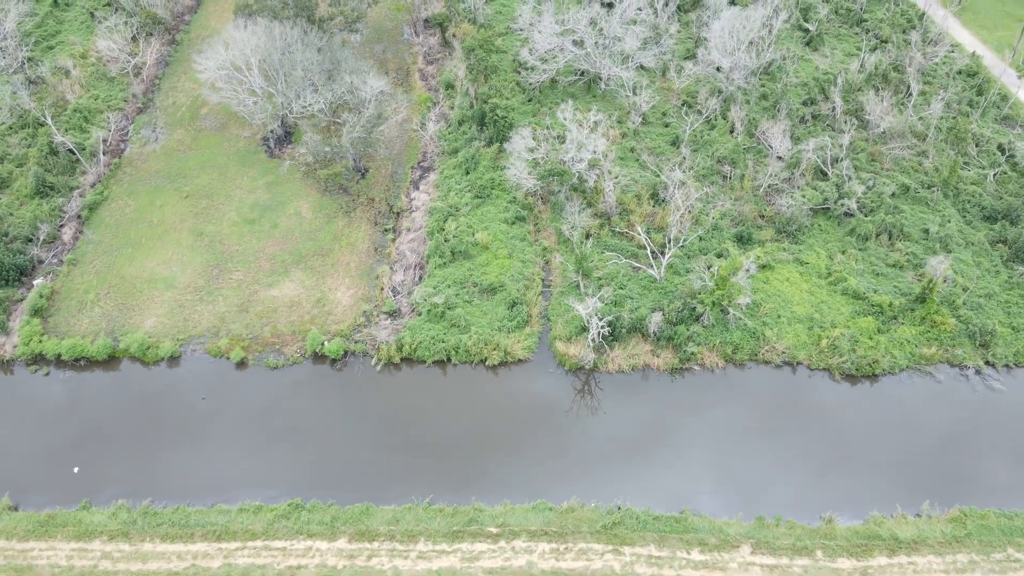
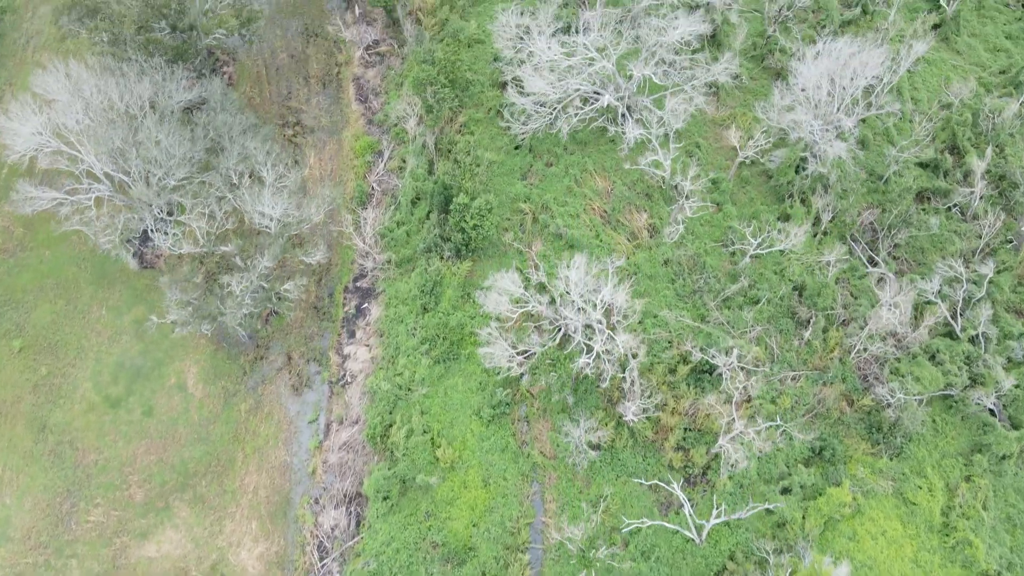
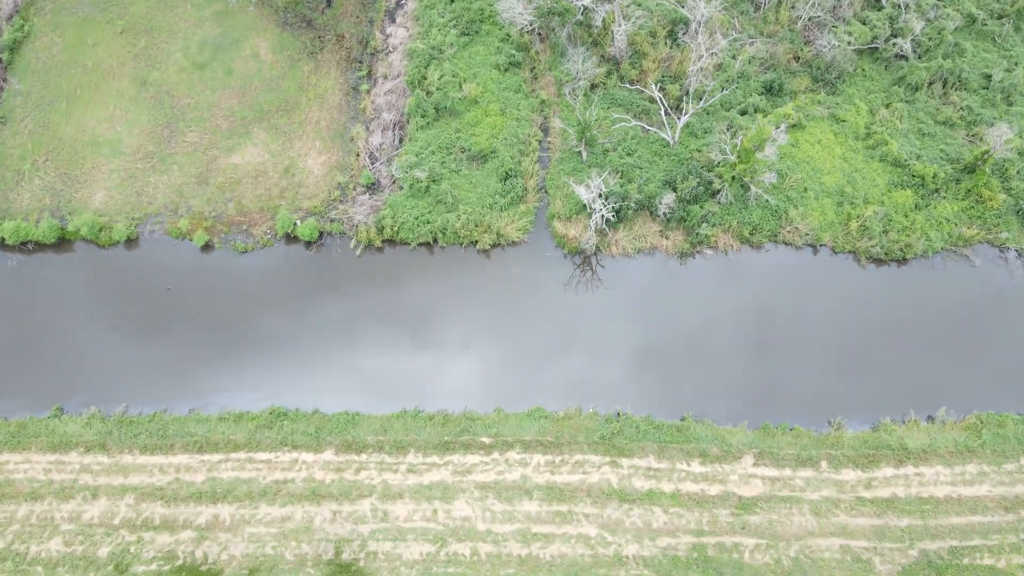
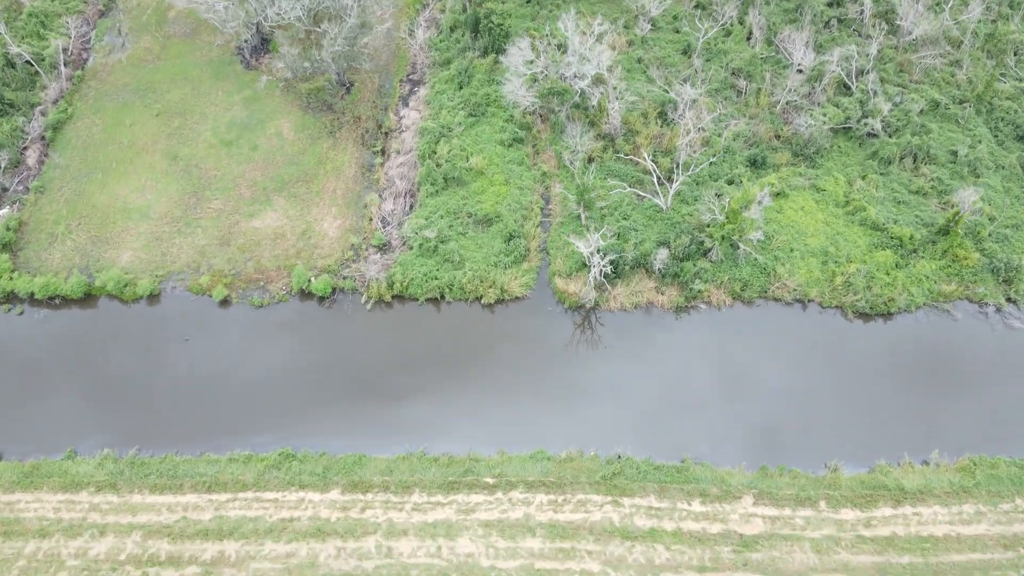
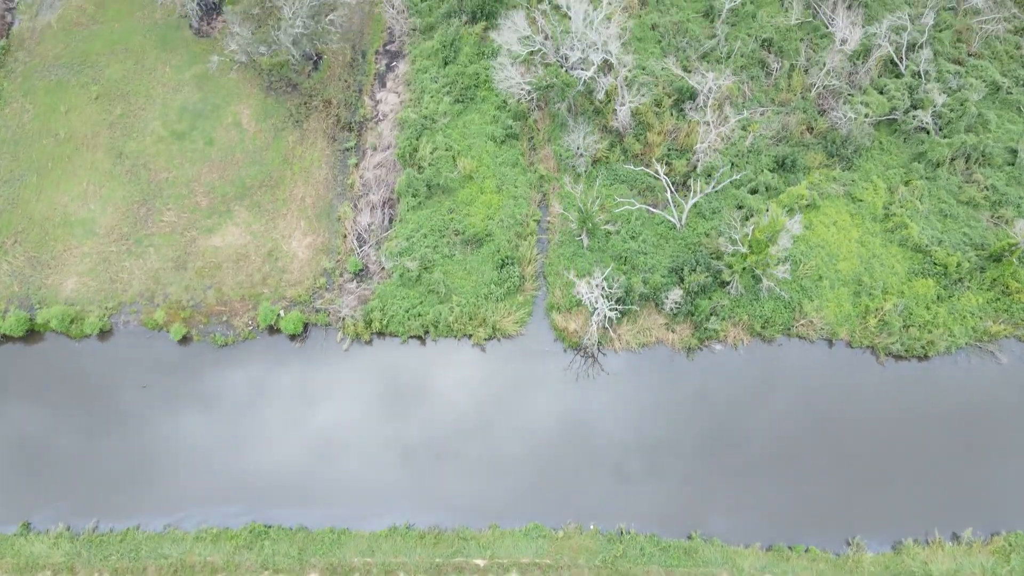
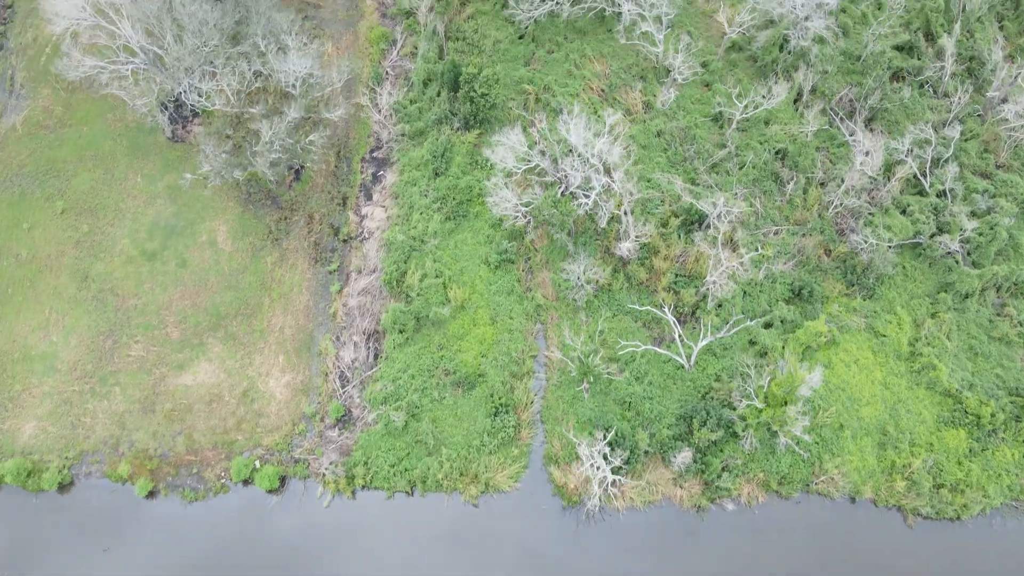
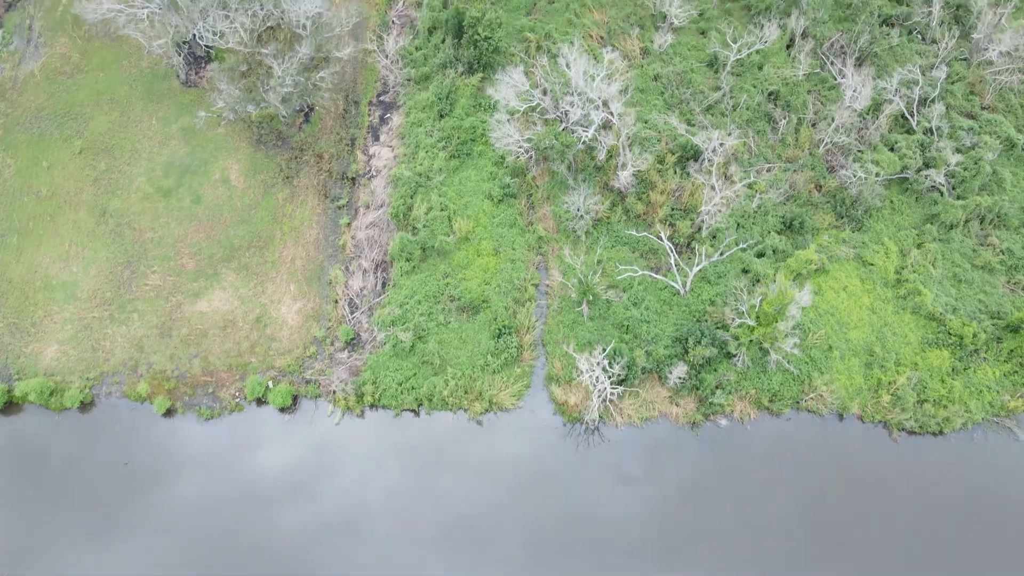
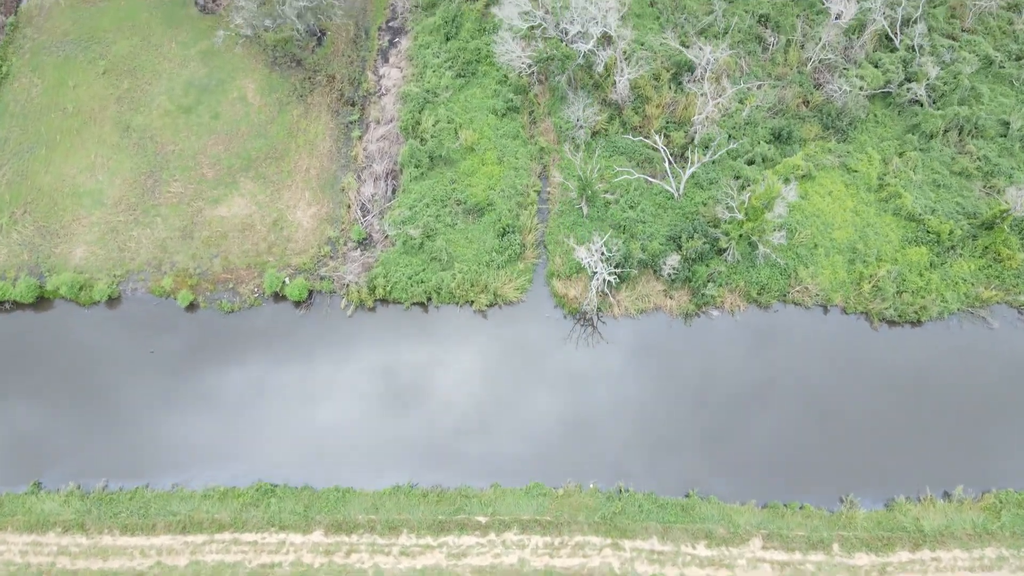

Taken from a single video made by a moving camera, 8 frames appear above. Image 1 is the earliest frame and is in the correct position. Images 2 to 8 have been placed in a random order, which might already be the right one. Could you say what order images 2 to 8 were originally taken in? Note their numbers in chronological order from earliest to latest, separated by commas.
4, 3, 8, 5, 7, 6, 2
